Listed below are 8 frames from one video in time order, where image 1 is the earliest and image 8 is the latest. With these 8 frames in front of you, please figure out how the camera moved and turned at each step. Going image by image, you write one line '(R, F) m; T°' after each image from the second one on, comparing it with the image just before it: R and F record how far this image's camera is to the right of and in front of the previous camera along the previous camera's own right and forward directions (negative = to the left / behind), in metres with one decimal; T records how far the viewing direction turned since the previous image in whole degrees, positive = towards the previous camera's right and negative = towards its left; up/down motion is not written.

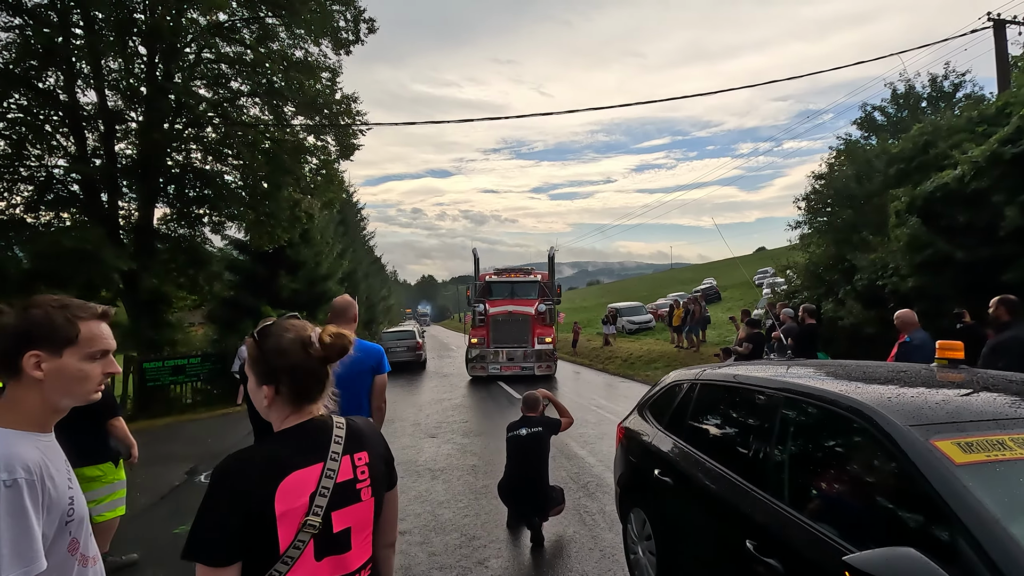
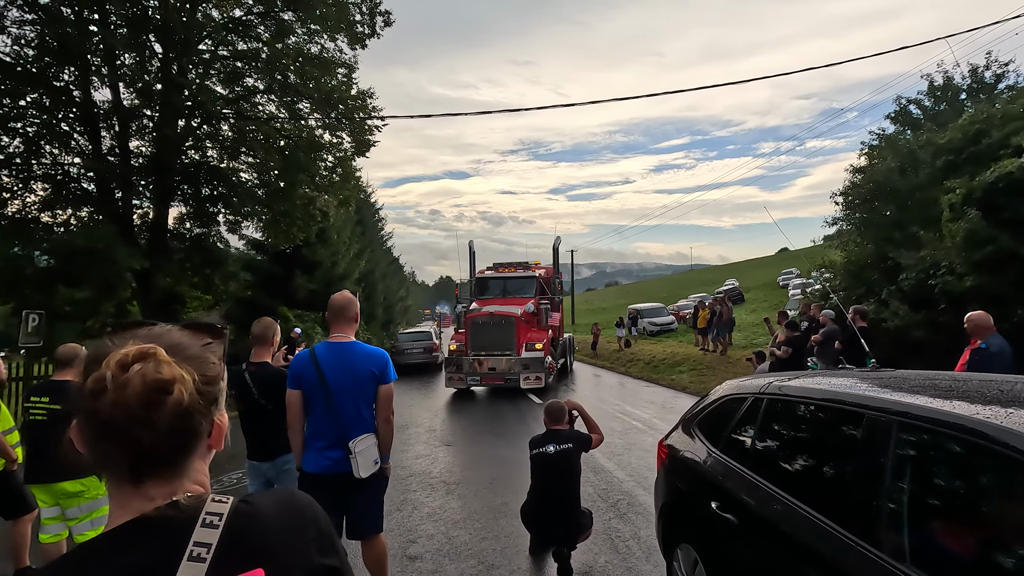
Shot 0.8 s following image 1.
(0.0, +0.5) m; -2°
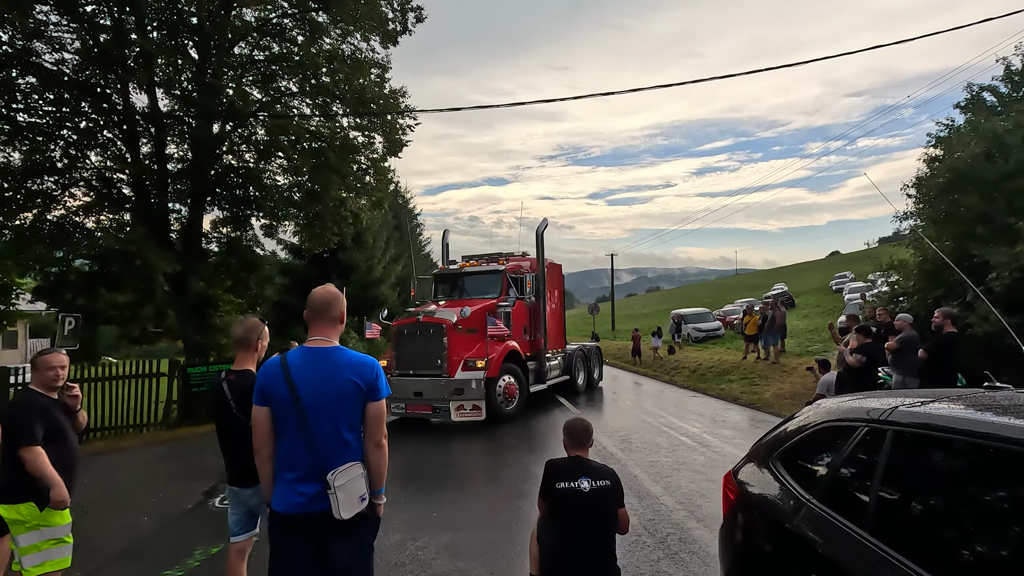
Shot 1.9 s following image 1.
(+0.1, +0.6) m; -4°
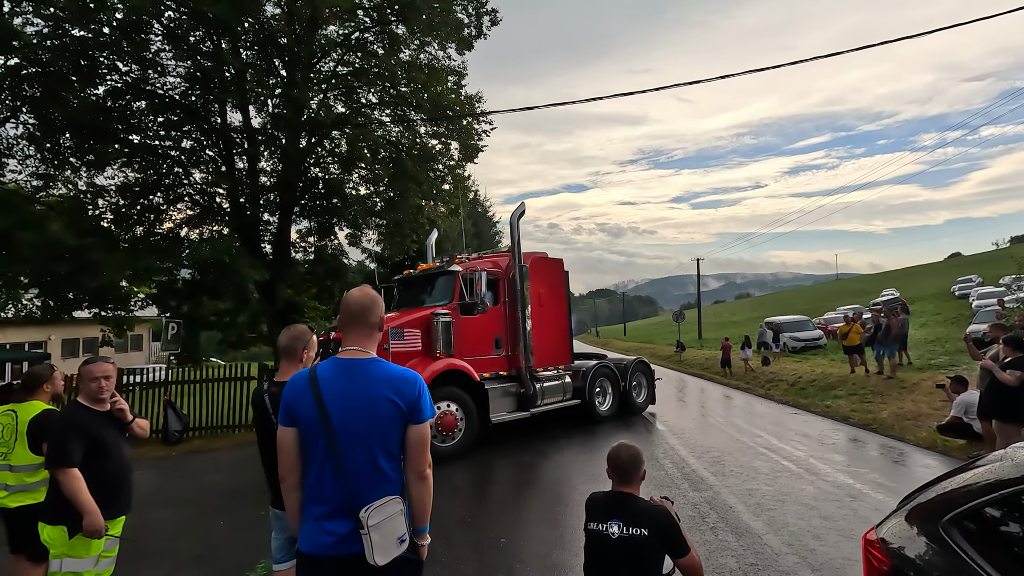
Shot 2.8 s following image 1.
(0.0, +0.4) m; -8°
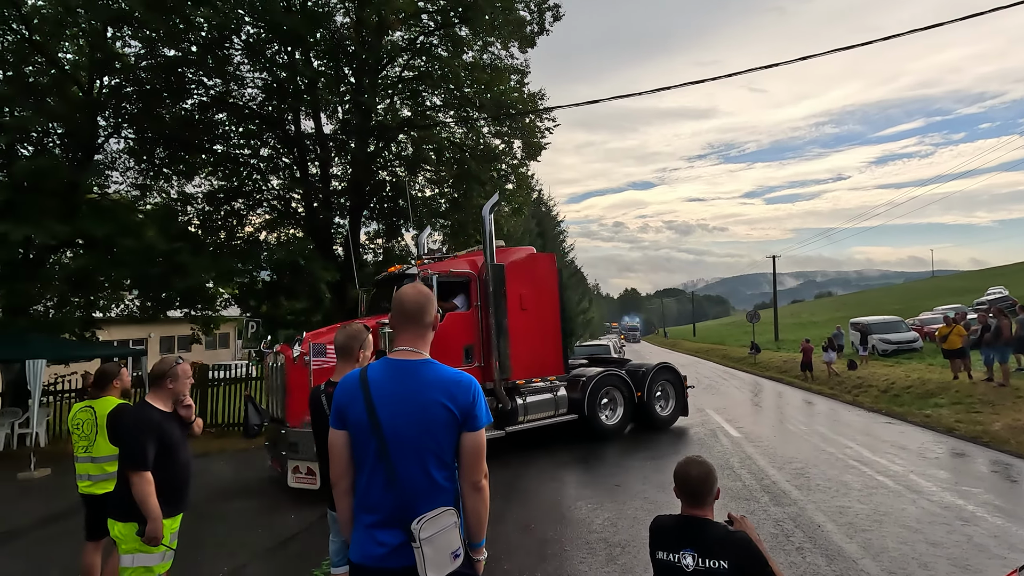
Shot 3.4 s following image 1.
(0.0, +0.2) m; -7°
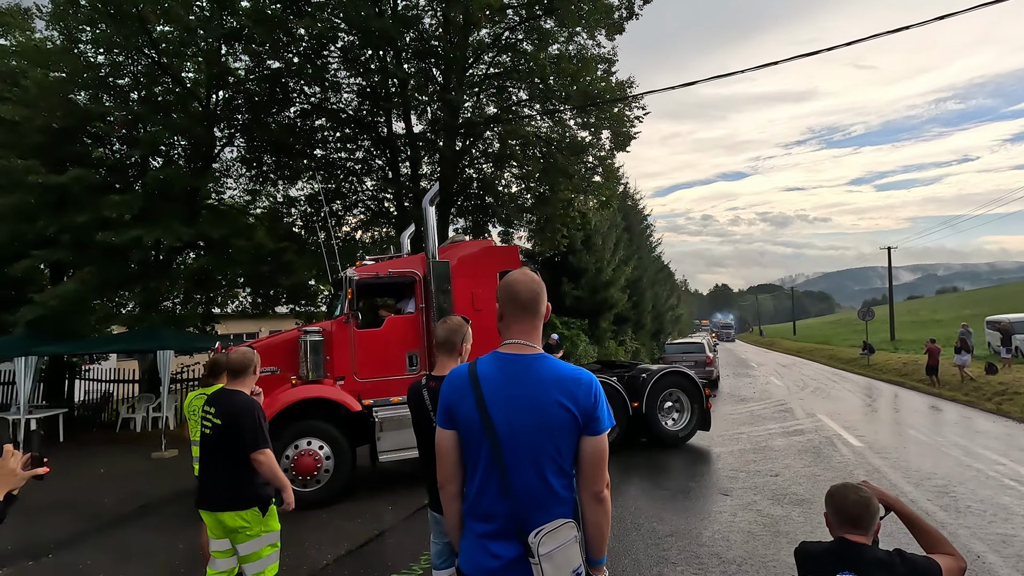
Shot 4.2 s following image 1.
(-0.1, +0.2) m; -9°
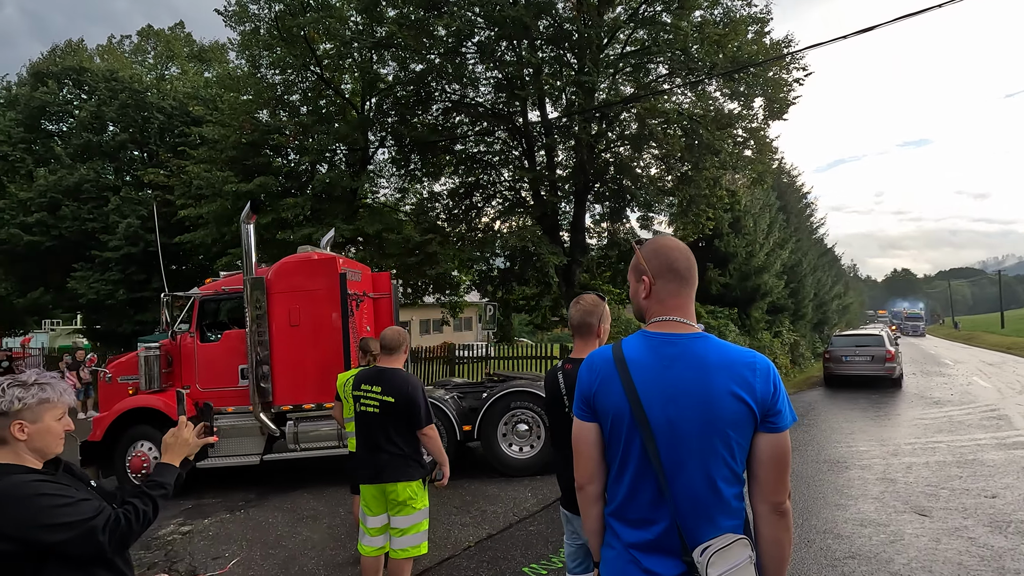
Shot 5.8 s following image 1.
(0.0, +0.2) m; -15°
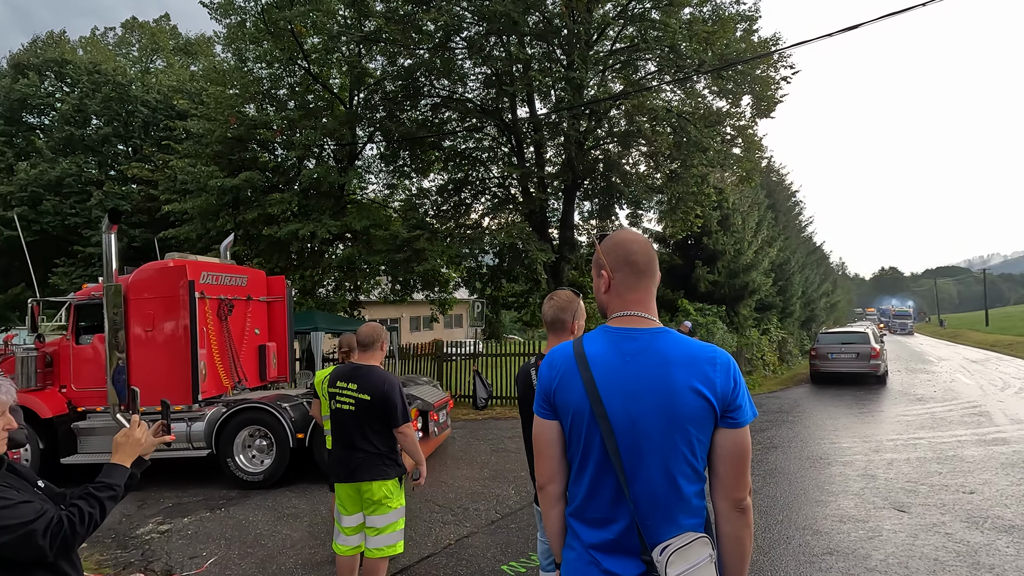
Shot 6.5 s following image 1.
(+0.1, 0.0) m; +1°
